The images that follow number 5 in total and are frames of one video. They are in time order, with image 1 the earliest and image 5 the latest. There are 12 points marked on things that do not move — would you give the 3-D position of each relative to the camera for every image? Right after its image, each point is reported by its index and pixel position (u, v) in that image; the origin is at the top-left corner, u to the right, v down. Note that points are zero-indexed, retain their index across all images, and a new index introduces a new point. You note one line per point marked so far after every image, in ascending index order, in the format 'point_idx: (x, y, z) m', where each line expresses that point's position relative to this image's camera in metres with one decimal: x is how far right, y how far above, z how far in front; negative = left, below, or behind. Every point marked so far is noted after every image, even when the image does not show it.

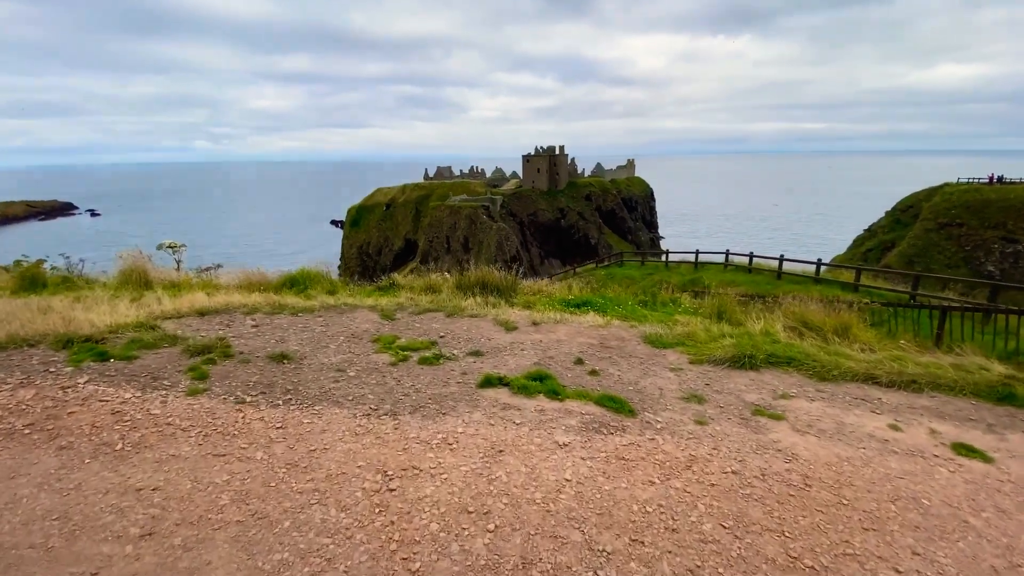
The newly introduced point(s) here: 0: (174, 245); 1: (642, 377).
0: (-10.1, +1.3, +14.7) m
1: (+2.0, -1.4, +7.6) m
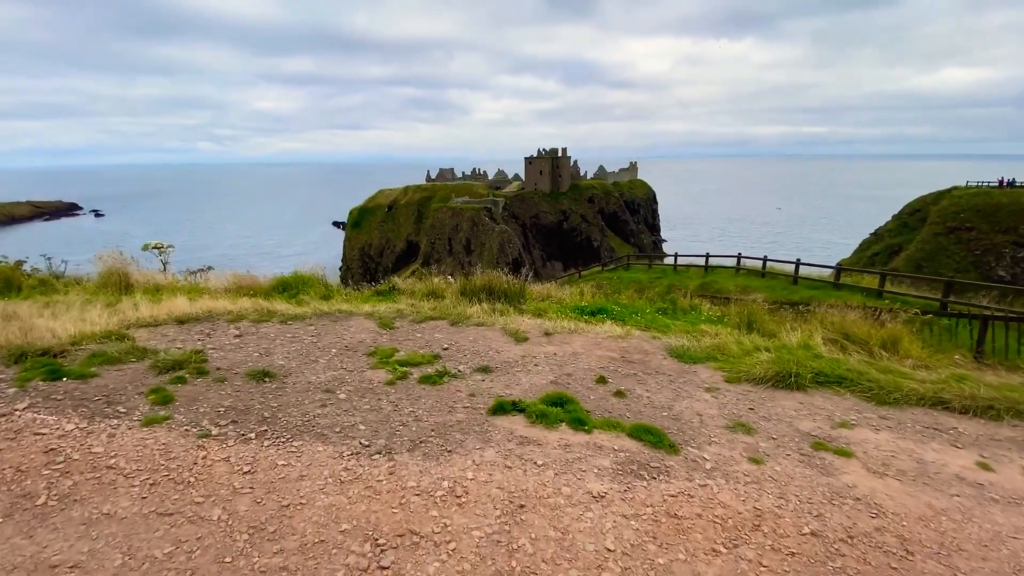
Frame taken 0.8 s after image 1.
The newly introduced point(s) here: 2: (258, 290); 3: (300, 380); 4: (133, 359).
0: (-9.8, +1.2, +13.8) m
1: (+2.2, -1.5, +6.7) m
2: (-6.2, -0.1, +12.2) m
3: (-2.8, -1.2, +6.5) m
4: (-5.2, -1.0, +6.8) m
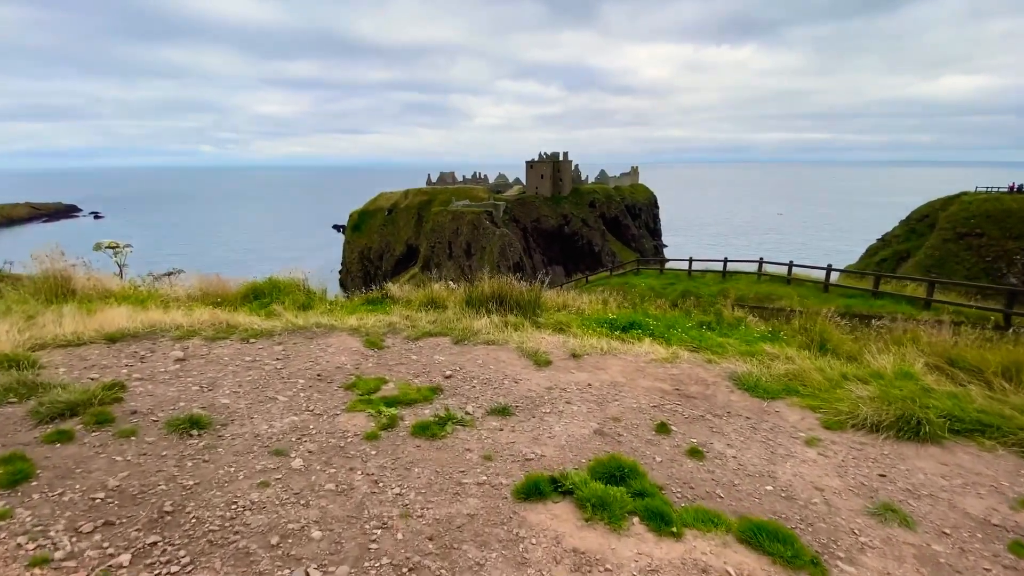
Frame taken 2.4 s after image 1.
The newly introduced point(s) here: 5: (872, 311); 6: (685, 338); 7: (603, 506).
0: (-9.5, +1.0, +11.9) m
1: (+2.5, -1.6, +4.7) m
2: (-5.9, -0.2, +10.2) m
3: (-2.5, -1.3, +4.6) m
4: (-4.9, -1.1, +4.9) m
5: (+12.0, -0.8, +16.3) m
6: (+3.1, -0.9, +8.9) m
7: (+0.7, -1.6, +3.6) m
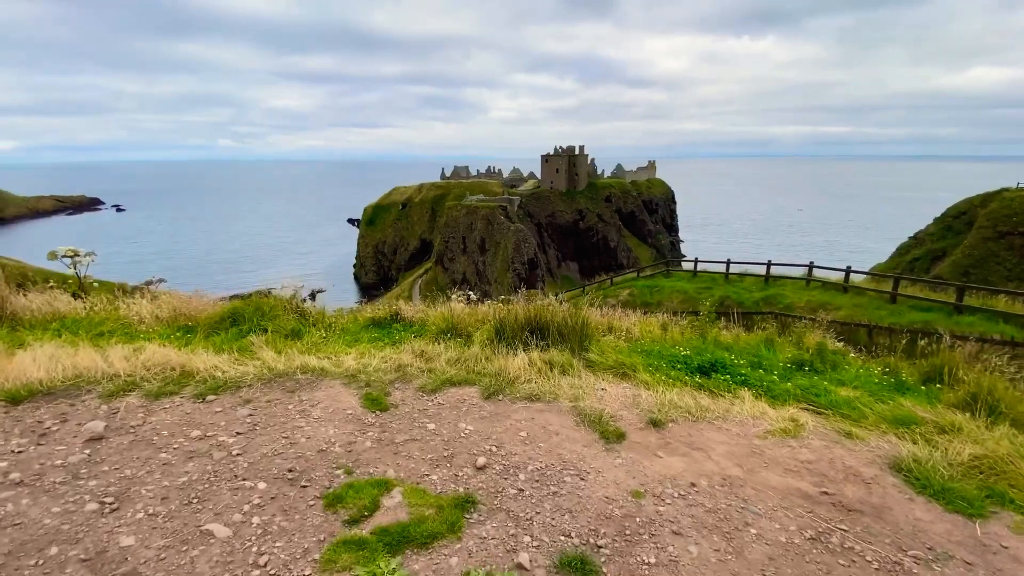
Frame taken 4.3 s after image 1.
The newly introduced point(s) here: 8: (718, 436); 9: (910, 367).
0: (-8.8, +0.7, +9.9) m
1: (+3.0, -2.2, +2.5) m
2: (-5.2, -0.6, +8.2) m
3: (-2.0, -1.8, +2.5) m
4: (-4.4, -1.5, +2.9) m
5: (+12.8, -1.2, +13.8) m
6: (+3.8, -1.4, +6.6) m
7: (+1.2, -2.1, +1.4) m
8: (+2.2, -1.6, +5.4) m
9: (+6.5, -1.2, +8.1) m
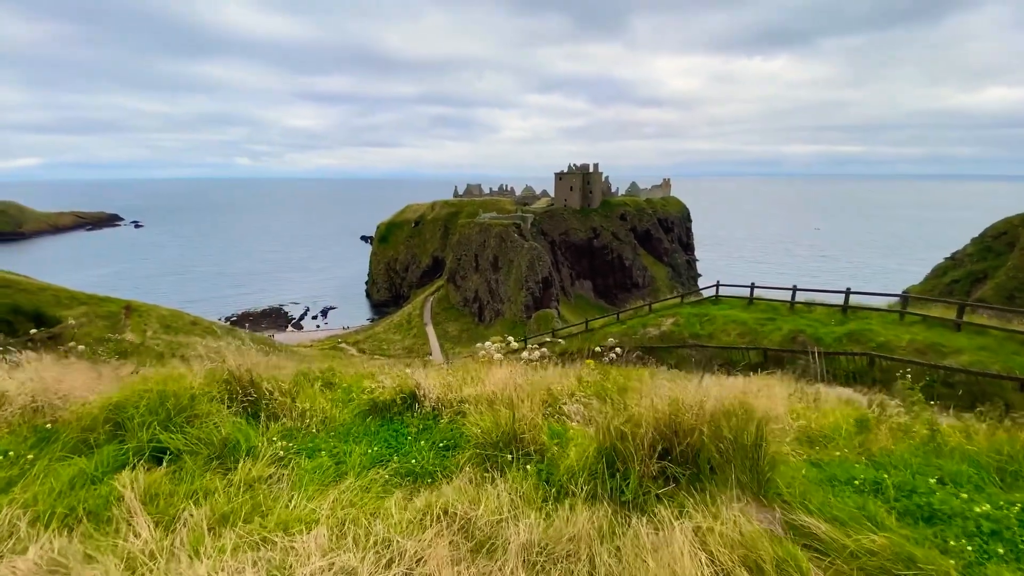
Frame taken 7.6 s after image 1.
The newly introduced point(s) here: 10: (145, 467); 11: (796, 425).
0: (-7.7, 0.0, +6.4) m
1: (+3.9, -2.7, -1.4) m
2: (-4.2, -1.3, +4.5) m
3: (-1.1, -2.3, -1.3) m
4: (-3.5, -2.1, -0.9) m
5: (+14.0, -2.2, +9.6) m
6: (+4.8, -2.1, +2.7) m
7: (+2.0, -2.6, -2.5) m
8: (+3.2, -2.2, +1.5) m
9: (+7.5, -2.0, +4.2) m
10: (-2.8, -1.4, +4.0) m
11: (+3.5, -1.6, +6.1) m
